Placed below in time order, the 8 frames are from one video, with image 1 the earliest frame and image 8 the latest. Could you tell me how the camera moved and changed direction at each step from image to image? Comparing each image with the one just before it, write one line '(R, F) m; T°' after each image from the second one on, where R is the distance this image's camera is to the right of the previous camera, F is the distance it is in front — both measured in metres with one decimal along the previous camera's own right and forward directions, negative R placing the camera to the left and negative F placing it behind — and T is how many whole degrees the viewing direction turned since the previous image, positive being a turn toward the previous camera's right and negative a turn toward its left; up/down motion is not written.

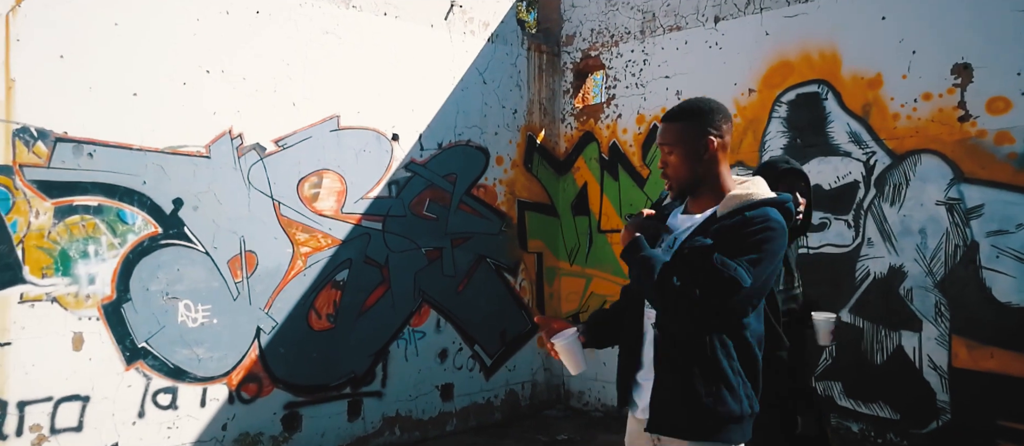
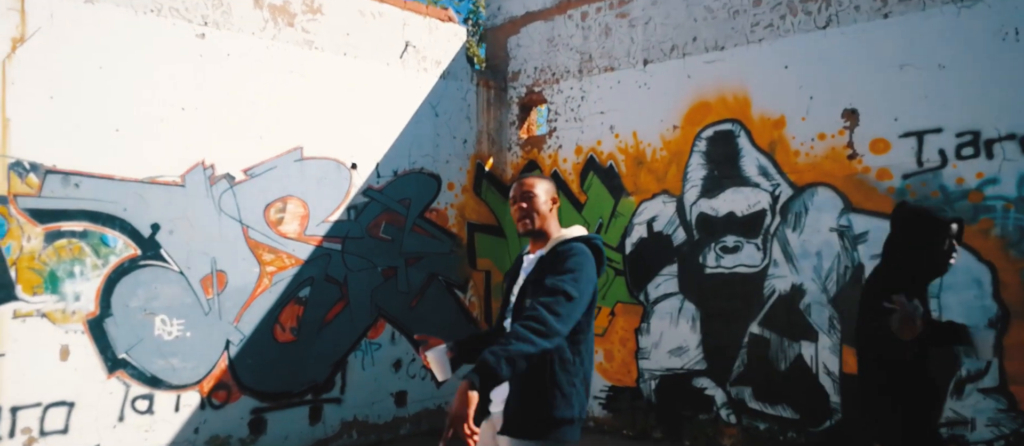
(+0.3, -0.5) m; +2°
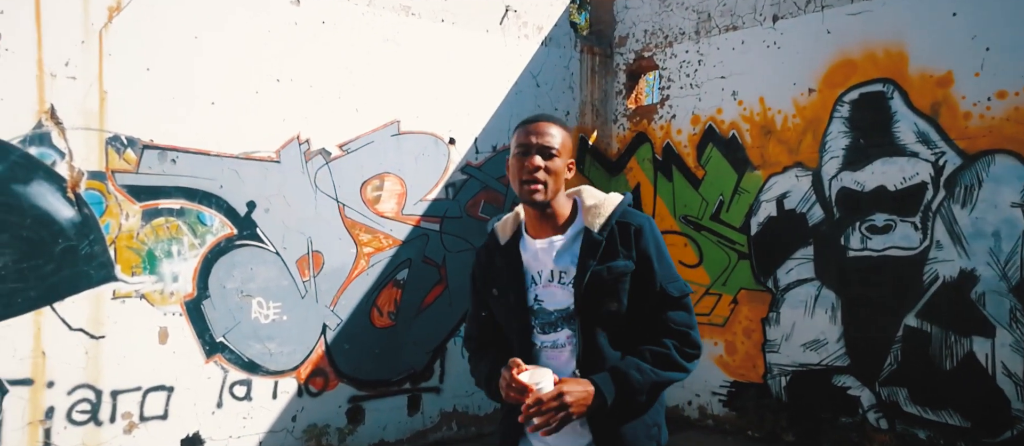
(-0.4, +0.4) m; -6°
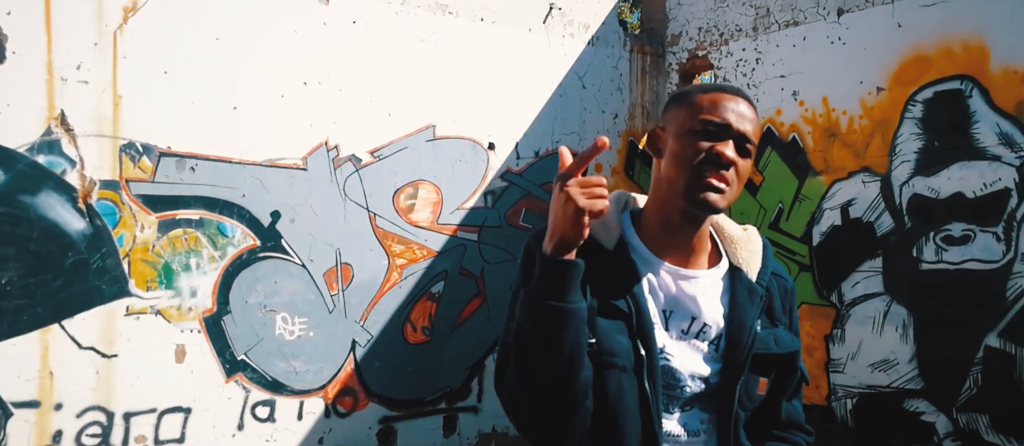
(-0.1, +0.3) m; -2°
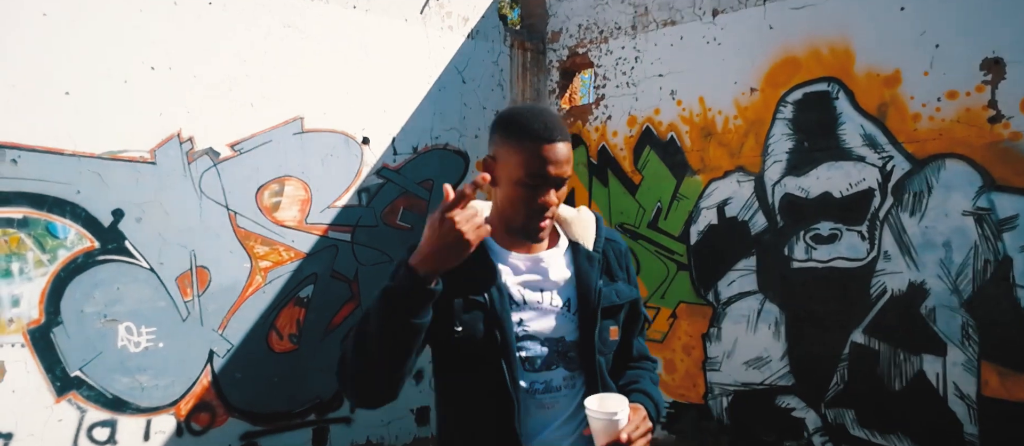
(+0.4, +0.1) m; +6°
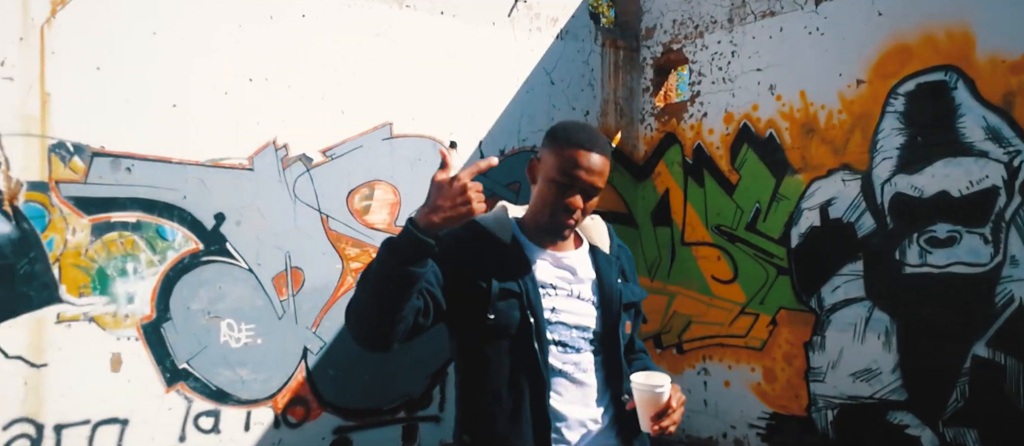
(0.0, +0.1) m; -8°
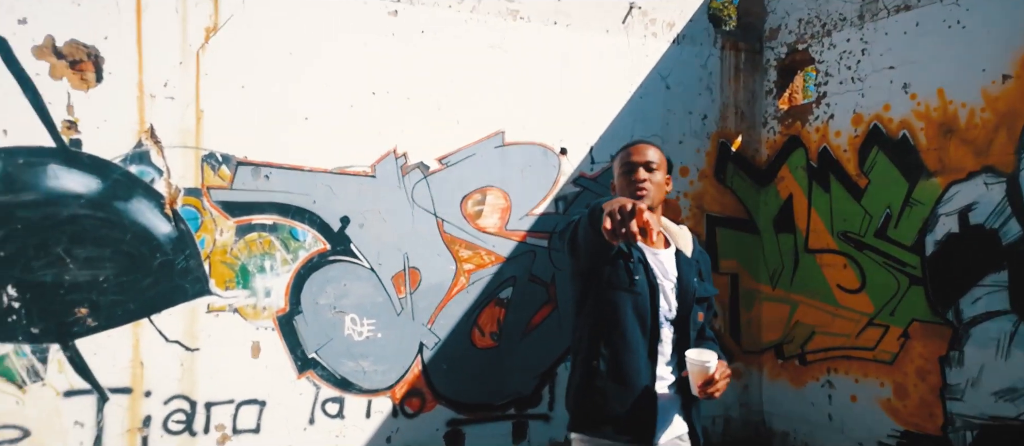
(0.0, 0.0) m; -11°
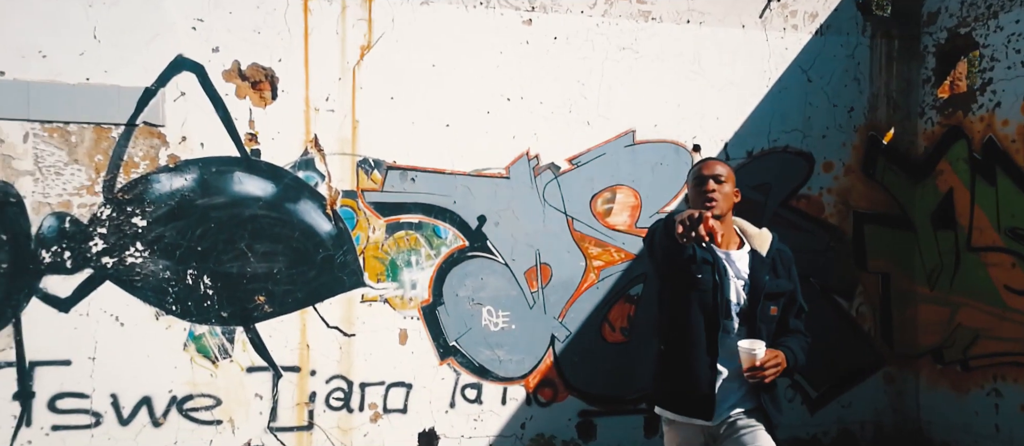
(-0.1, -0.2) m; -11°
